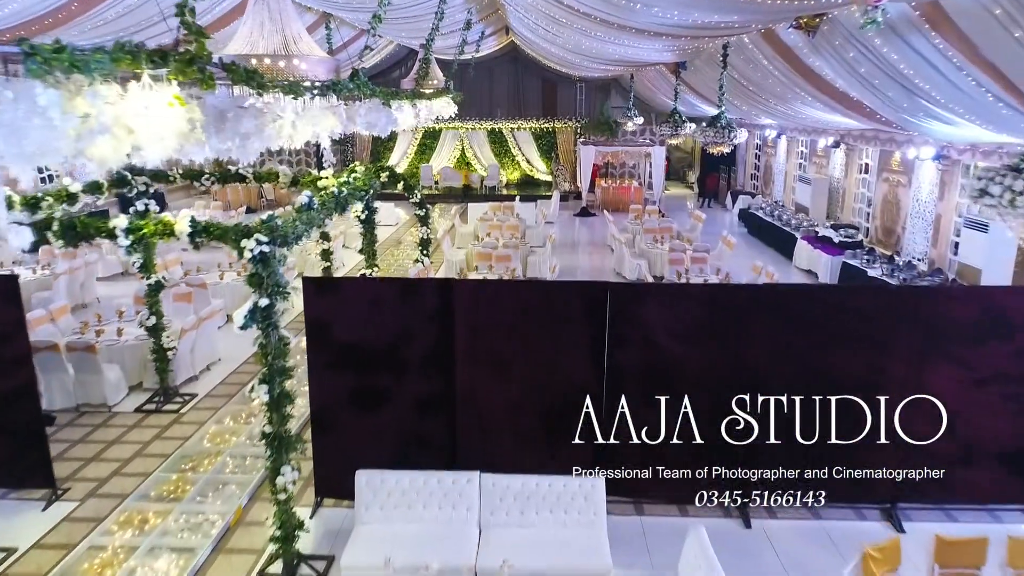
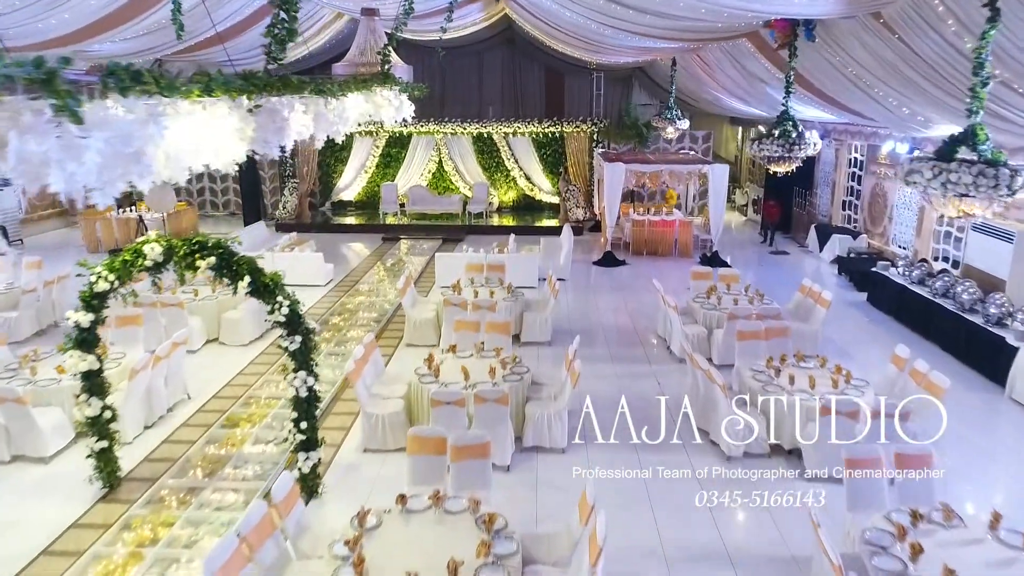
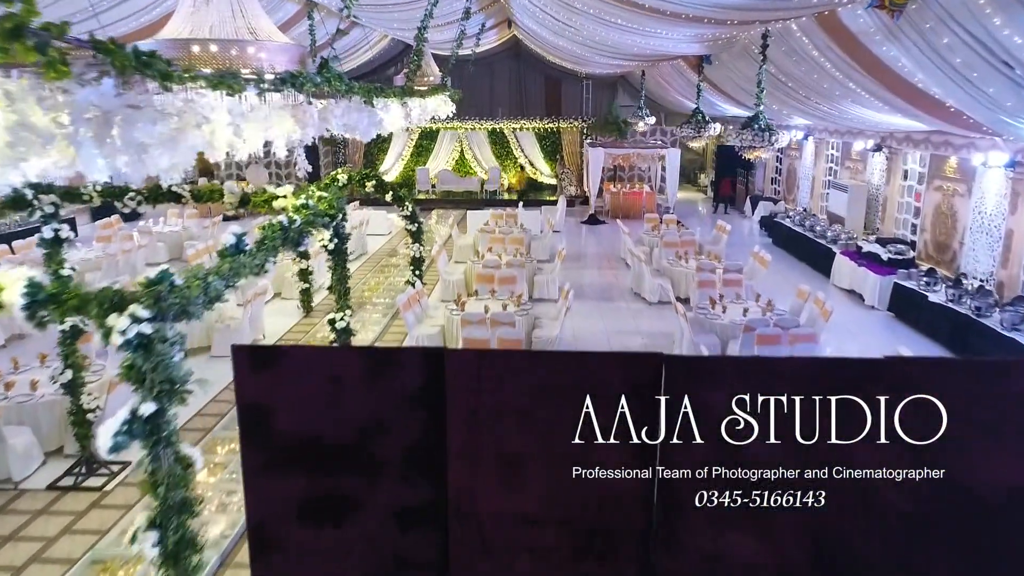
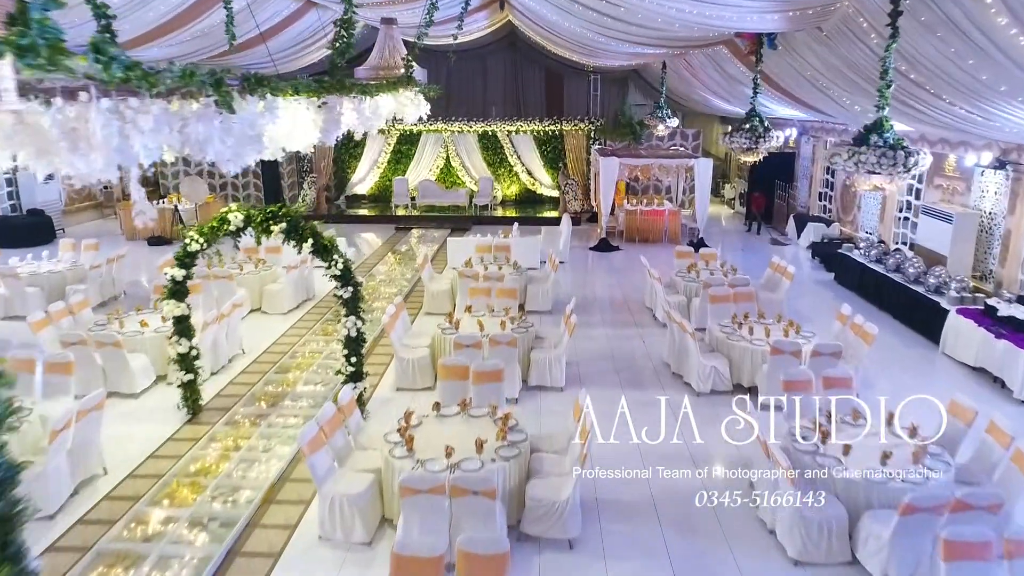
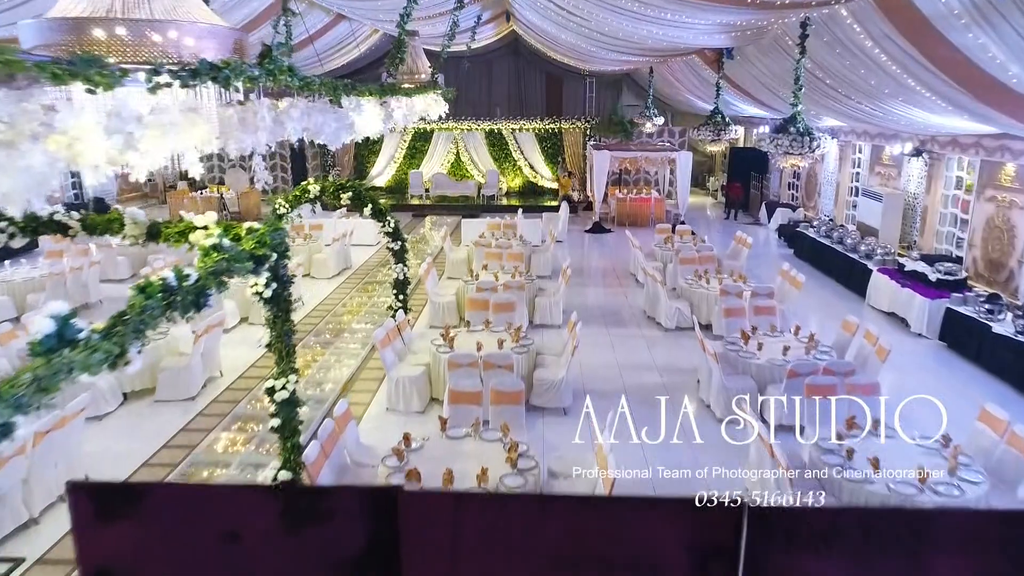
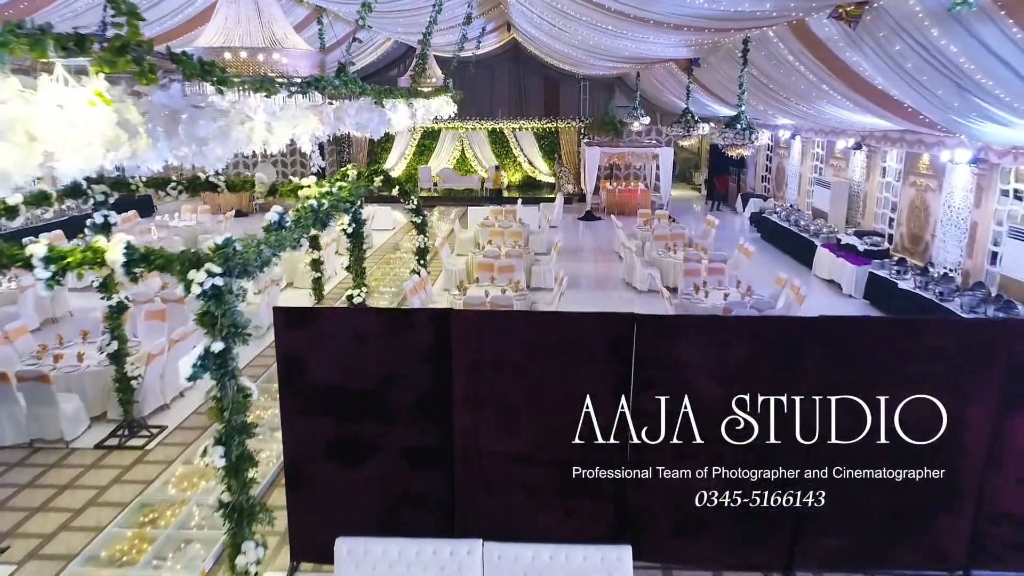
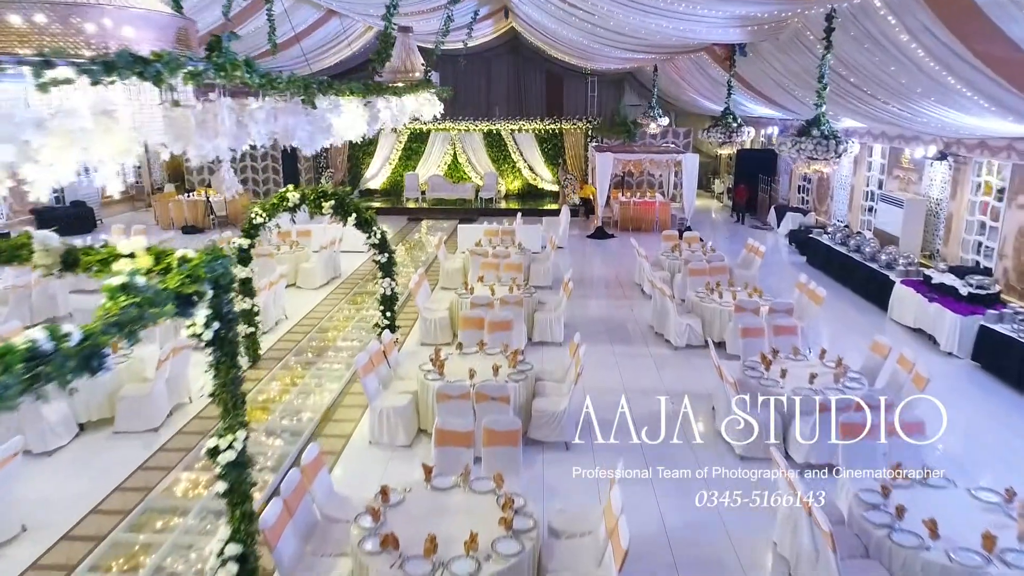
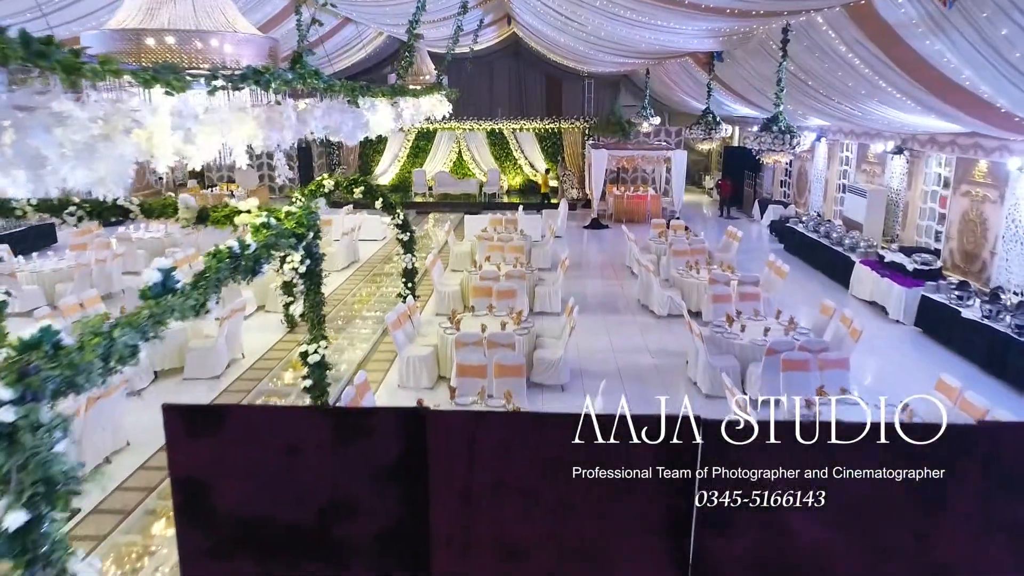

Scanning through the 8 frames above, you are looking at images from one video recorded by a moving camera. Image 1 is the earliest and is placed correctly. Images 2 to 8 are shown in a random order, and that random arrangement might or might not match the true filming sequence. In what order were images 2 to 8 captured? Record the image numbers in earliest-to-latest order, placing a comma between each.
6, 3, 8, 5, 7, 4, 2
